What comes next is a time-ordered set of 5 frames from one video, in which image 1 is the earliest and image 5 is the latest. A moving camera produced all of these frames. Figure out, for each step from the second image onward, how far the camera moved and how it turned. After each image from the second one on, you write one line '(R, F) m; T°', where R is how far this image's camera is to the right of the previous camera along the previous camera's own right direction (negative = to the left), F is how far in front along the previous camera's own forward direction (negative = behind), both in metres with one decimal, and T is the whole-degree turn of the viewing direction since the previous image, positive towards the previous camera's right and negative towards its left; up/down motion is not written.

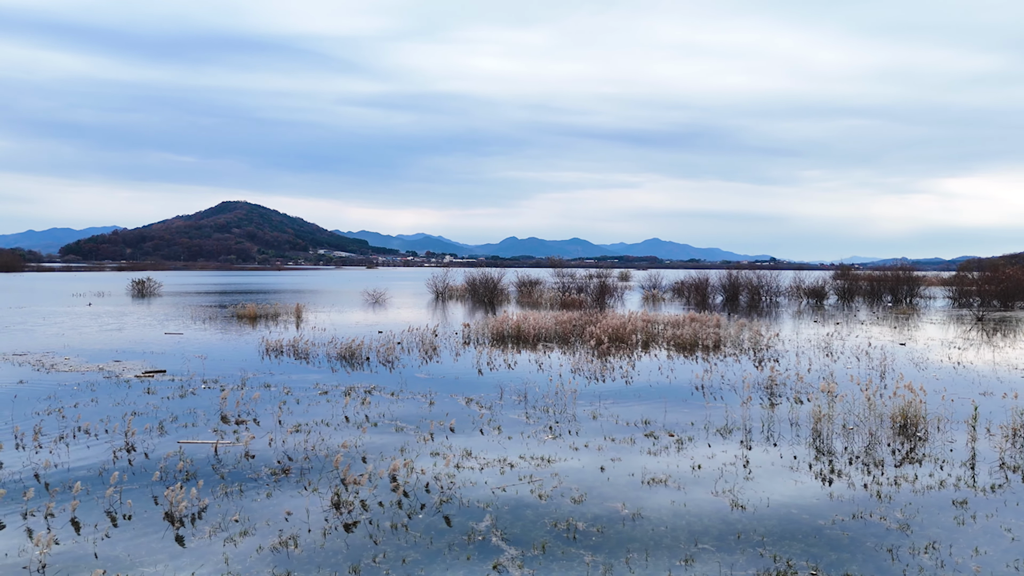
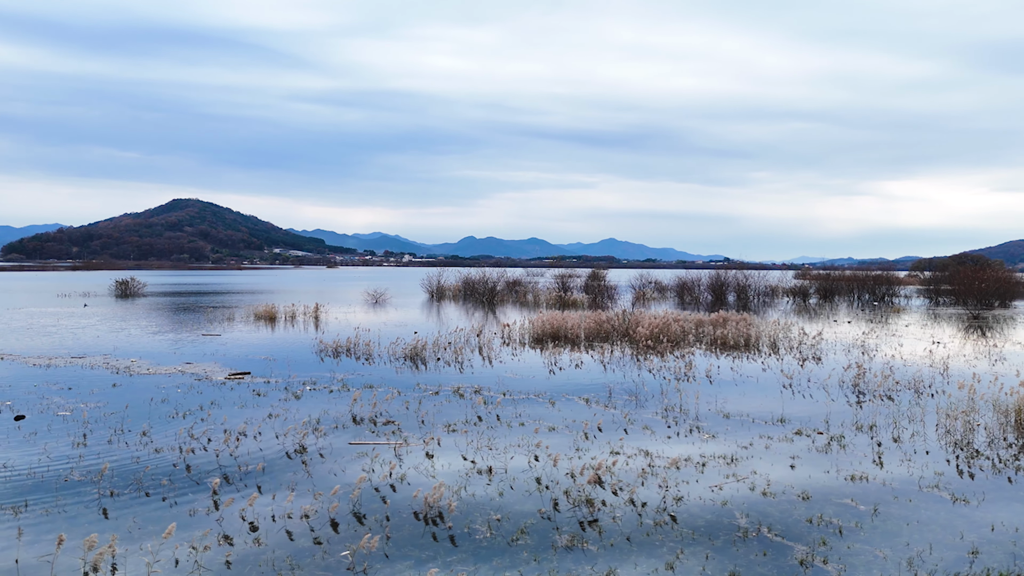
(-2.7, -0.1) m; +3°
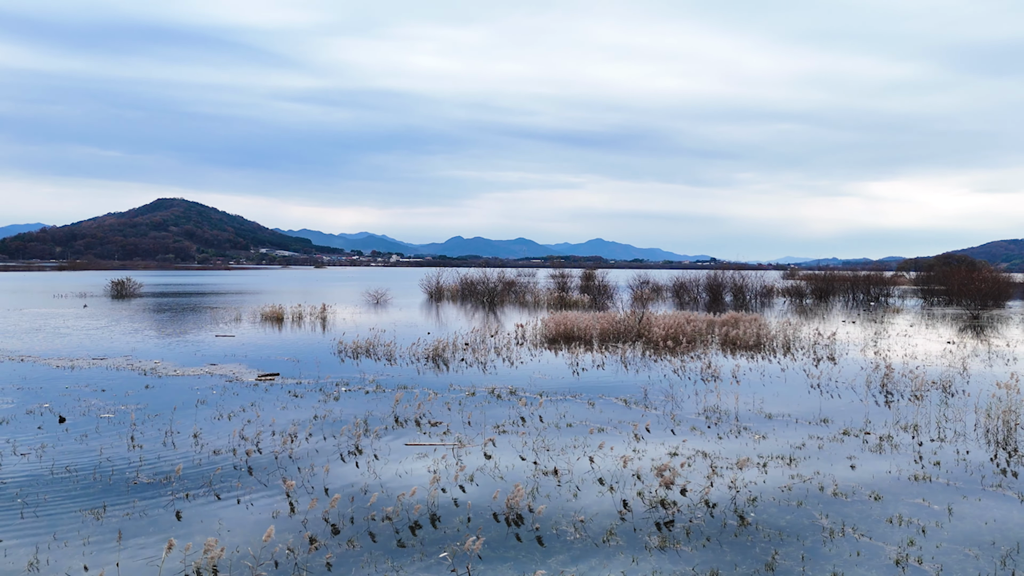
(-0.9, 0.0) m; +1°
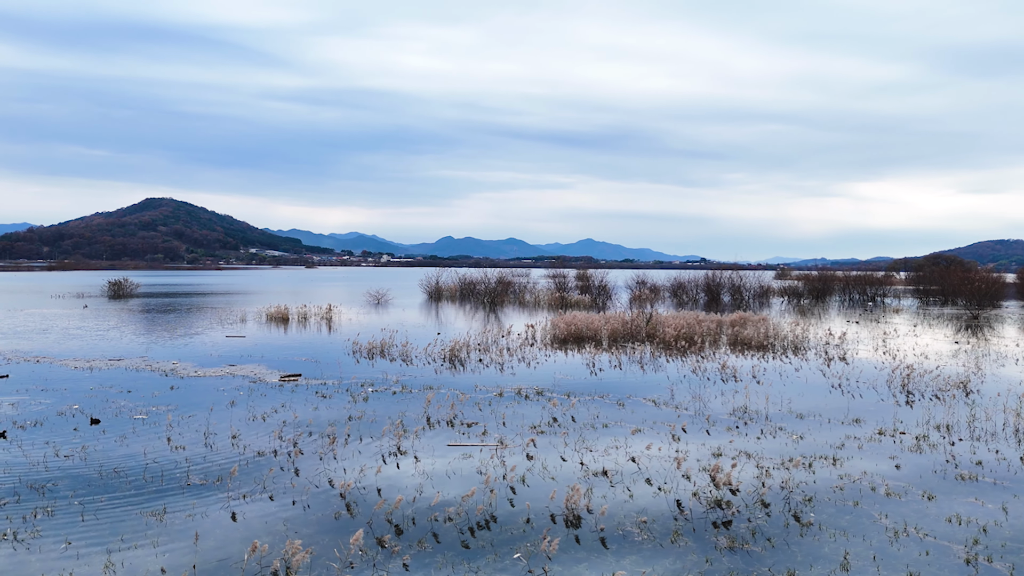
(-0.7, 0.0) m; +1°
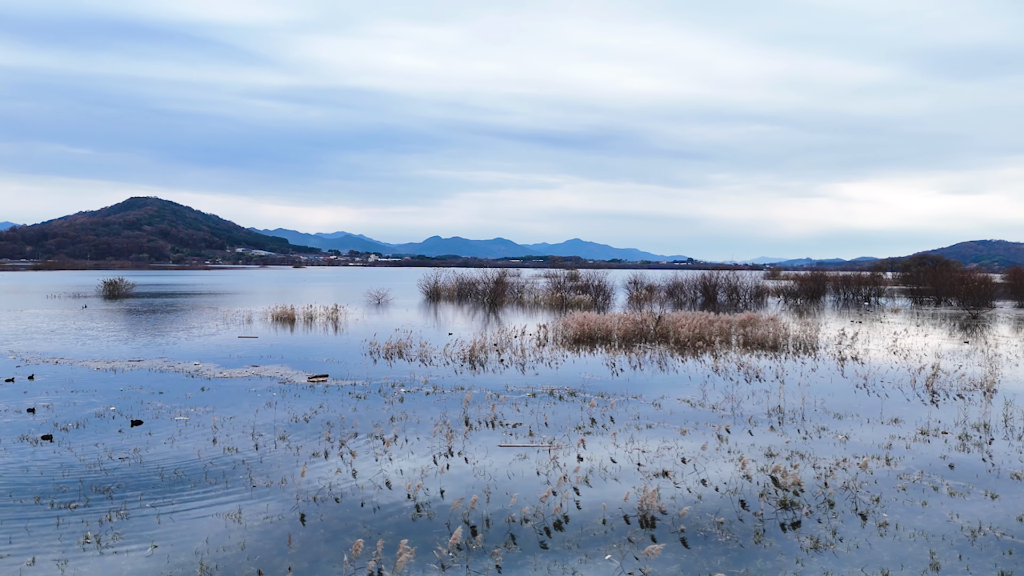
(-0.8, 0.0) m; +1°
